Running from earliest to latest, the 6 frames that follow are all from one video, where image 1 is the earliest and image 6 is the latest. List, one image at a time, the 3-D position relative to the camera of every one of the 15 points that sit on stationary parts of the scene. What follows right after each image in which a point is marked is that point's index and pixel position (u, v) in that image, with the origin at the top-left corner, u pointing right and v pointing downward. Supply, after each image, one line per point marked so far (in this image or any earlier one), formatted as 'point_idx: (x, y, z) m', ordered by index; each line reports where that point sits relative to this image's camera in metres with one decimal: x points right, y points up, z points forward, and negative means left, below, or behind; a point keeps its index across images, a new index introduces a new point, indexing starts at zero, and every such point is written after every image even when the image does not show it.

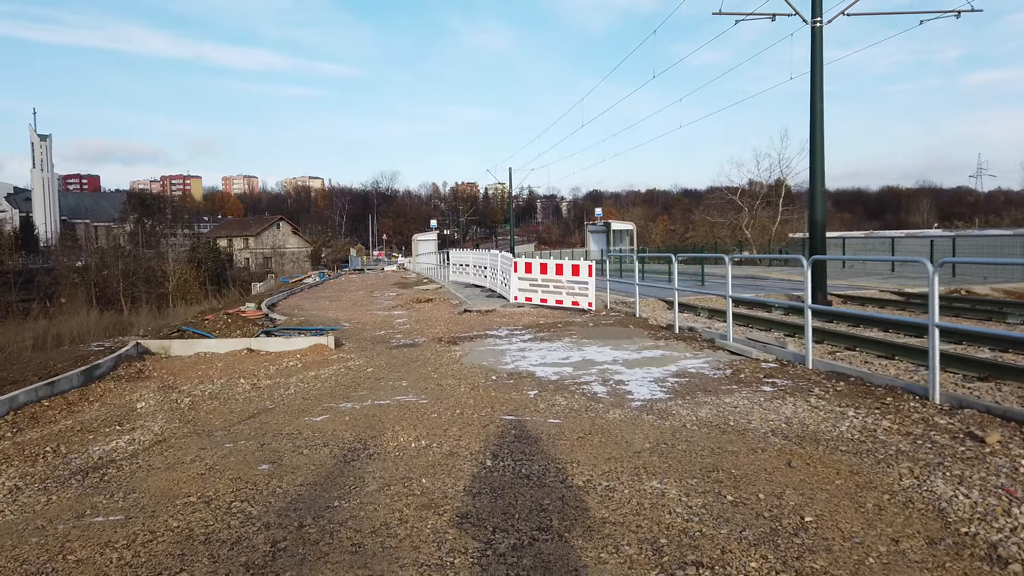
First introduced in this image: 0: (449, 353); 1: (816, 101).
0: (-0.8, -0.9, +9.9) m
1: (+6.4, +3.9, +15.5) m
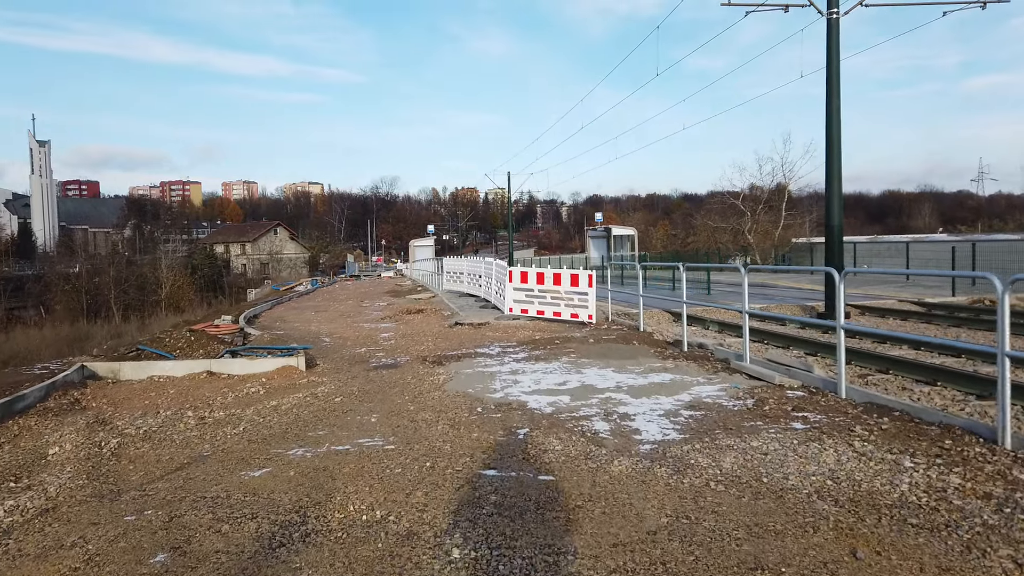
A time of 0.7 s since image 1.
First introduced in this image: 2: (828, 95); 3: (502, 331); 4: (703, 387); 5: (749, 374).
0: (-1.0, -1.1, +8.8) m
1: (+6.3, +3.7, +14.5) m
2: (+6.1, +3.7, +14.3) m
3: (-0.2, -0.8, +13.9) m
4: (+2.0, -1.1, +7.8) m
5: (+2.7, -1.0, +8.5) m
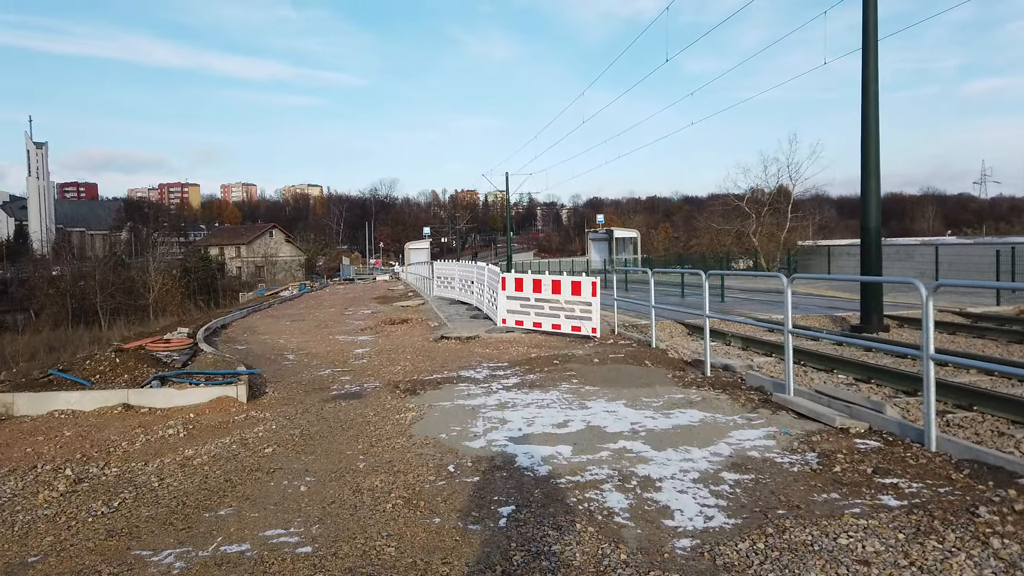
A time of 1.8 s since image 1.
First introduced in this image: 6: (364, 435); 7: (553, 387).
0: (-1.1, -1.2, +7.1) m
1: (+6.1, +3.5, +12.7) m
2: (+6.0, +3.5, +12.6) m
3: (-0.3, -1.0, +12.1) m
4: (+1.9, -1.2, +6.1) m
5: (+2.6, -1.1, +6.7) m
6: (-1.3, -1.3, +6.3) m
7: (+0.5, -1.1, +8.4) m
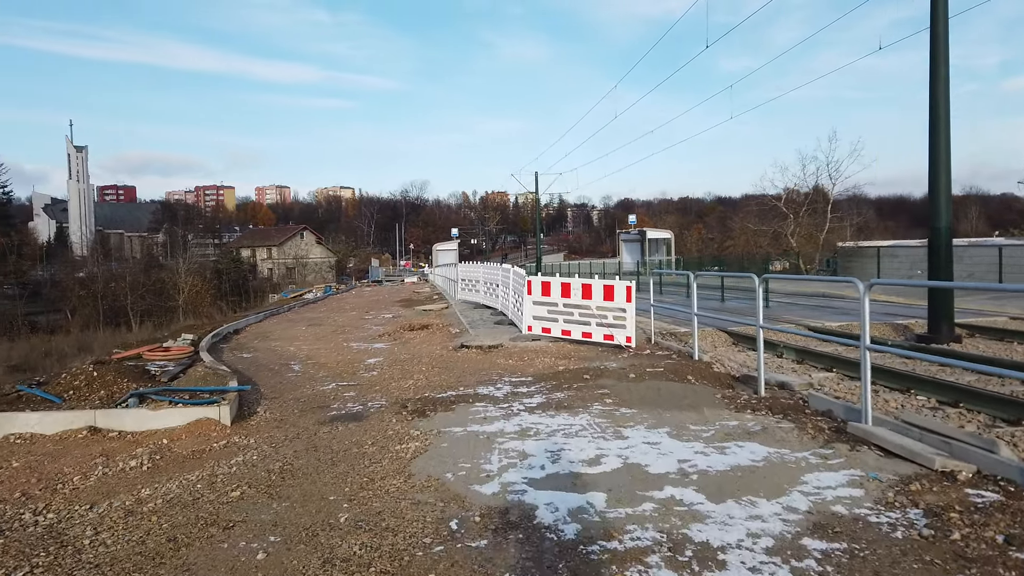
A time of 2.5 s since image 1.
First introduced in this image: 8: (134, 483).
0: (-0.9, -1.3, +6.0) m
1: (+6.6, +3.5, +11.4) m
2: (+6.4, +3.5, +11.2) m
3: (+0.1, -1.0, +11.0) m
4: (+2.0, -1.2, +4.9) m
5: (+2.8, -1.2, +5.5) m
6: (-1.1, -1.3, +5.3) m
7: (+0.7, -1.2, +7.2) m
8: (-2.7, -1.4, +5.3) m
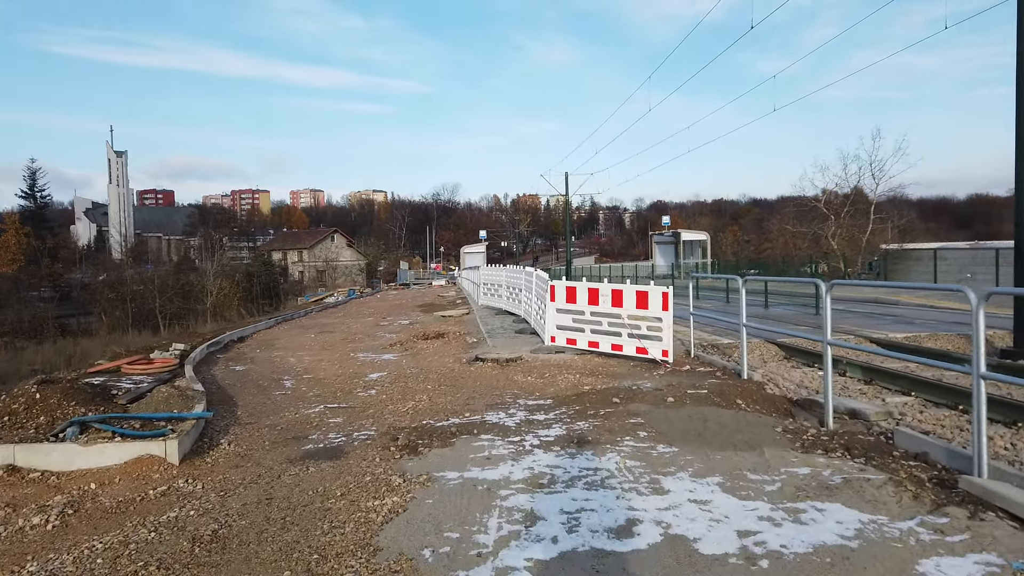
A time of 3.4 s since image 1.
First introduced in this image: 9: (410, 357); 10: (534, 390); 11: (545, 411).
0: (-0.9, -1.3, +4.7) m
1: (+6.8, +3.4, +9.8) m
2: (+6.7, +3.4, +9.6) m
3: (+0.3, -1.1, +9.7) m
4: (+2.0, -1.3, +3.5) m
5: (+2.8, -1.3, +4.1) m
6: (-1.1, -1.4, +4.0) m
7: (+0.8, -1.3, +5.9) m
8: (-2.7, -1.5, +4.1) m
9: (-1.6, -1.1, +12.0) m
10: (+0.3, -1.2, +8.7) m
11: (+0.3, -1.2, +7.3) m
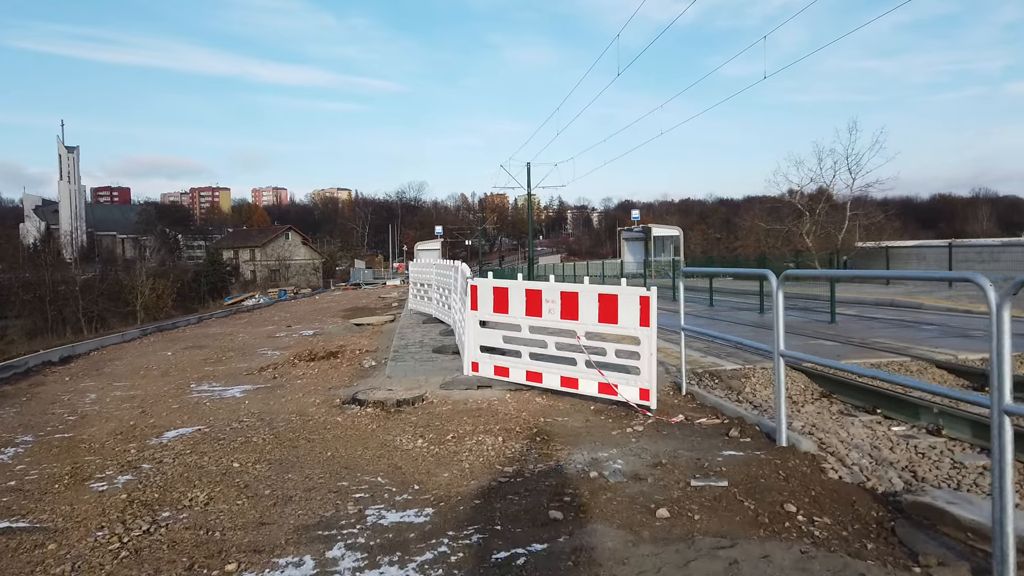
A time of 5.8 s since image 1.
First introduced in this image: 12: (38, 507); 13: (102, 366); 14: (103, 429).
0: (-1.6, -1.3, +0.9) m
1: (+5.9, +3.3, +6.3) m
2: (+5.7, +3.4, +6.1) m
3: (-0.6, -1.1, +5.9) m
4: (+1.4, -1.3, -0.2) m
5: (+2.1, -1.3, +0.4) m
6: (-1.8, -1.4, +0.2) m
7: (0.0, -1.3, +2.1) m
8: (-3.4, -1.5, +0.2) m
9: (-2.7, -1.1, +8.1) m
10: (-0.6, -1.2, +4.9) m
11: (-0.5, -1.2, +3.5) m
12: (-2.8, -1.3, +4.4) m
13: (-5.9, -1.1, +10.8) m
14: (-3.6, -1.2, +6.6) m
